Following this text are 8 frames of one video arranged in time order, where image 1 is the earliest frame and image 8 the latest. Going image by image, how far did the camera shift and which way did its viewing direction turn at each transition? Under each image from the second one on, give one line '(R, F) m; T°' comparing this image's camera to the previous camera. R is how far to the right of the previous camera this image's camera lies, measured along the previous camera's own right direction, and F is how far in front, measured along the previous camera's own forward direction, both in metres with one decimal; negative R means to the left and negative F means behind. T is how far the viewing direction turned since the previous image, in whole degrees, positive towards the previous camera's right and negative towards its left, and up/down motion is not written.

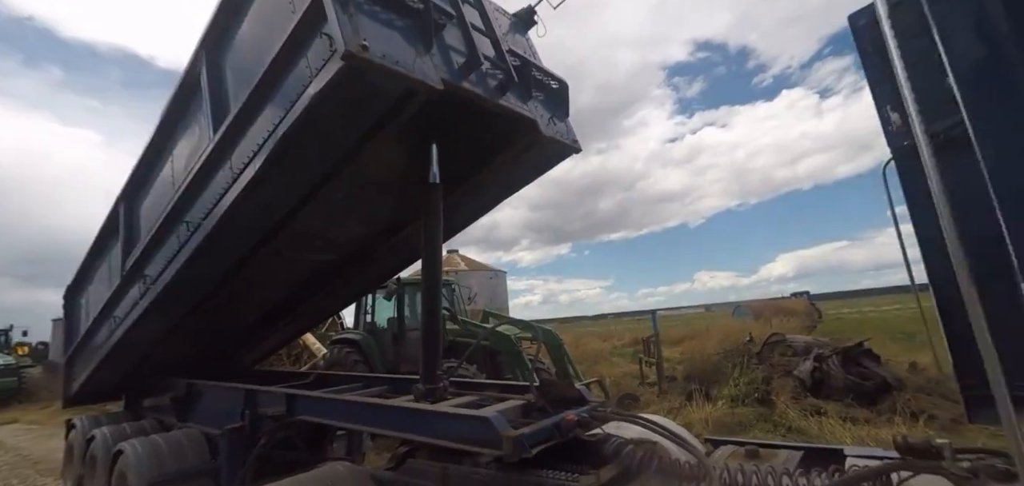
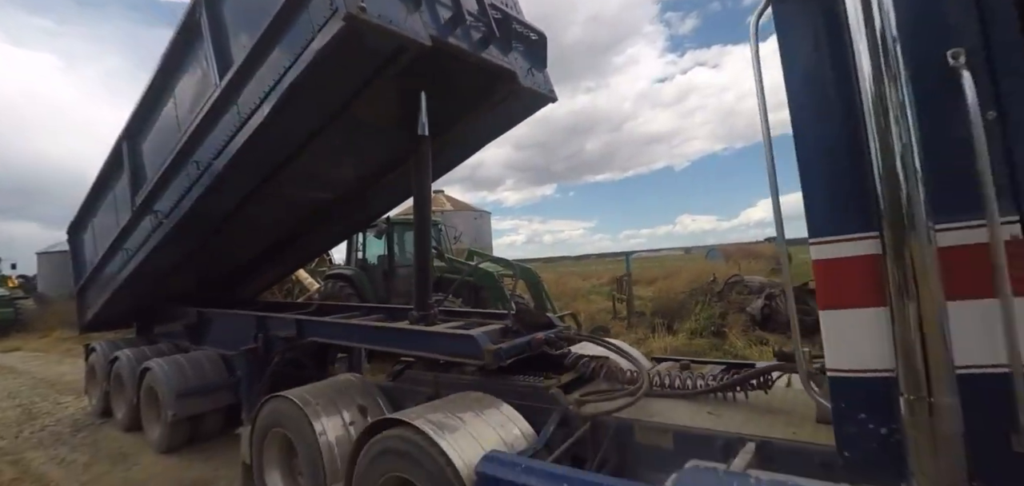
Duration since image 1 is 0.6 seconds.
(0.0, -0.4) m; +2°
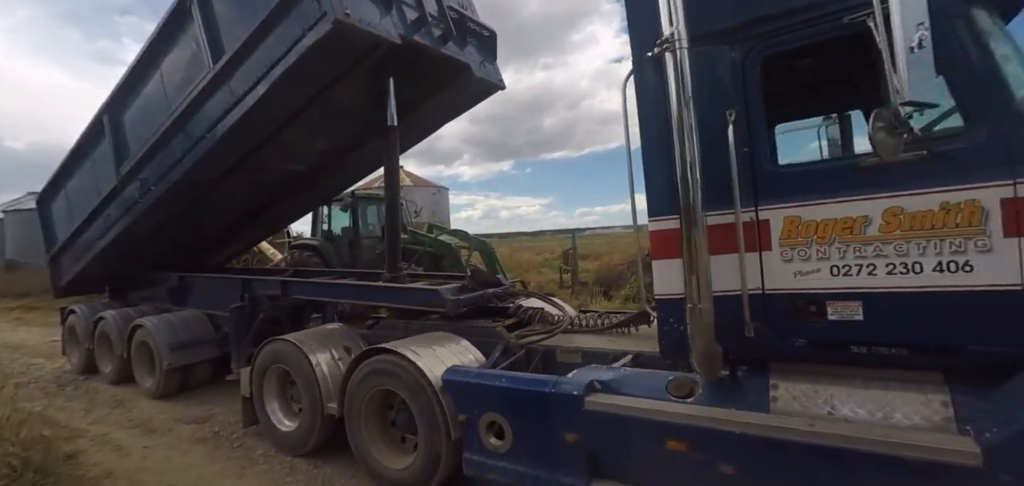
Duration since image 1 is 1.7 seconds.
(0.0, -0.8) m; +6°
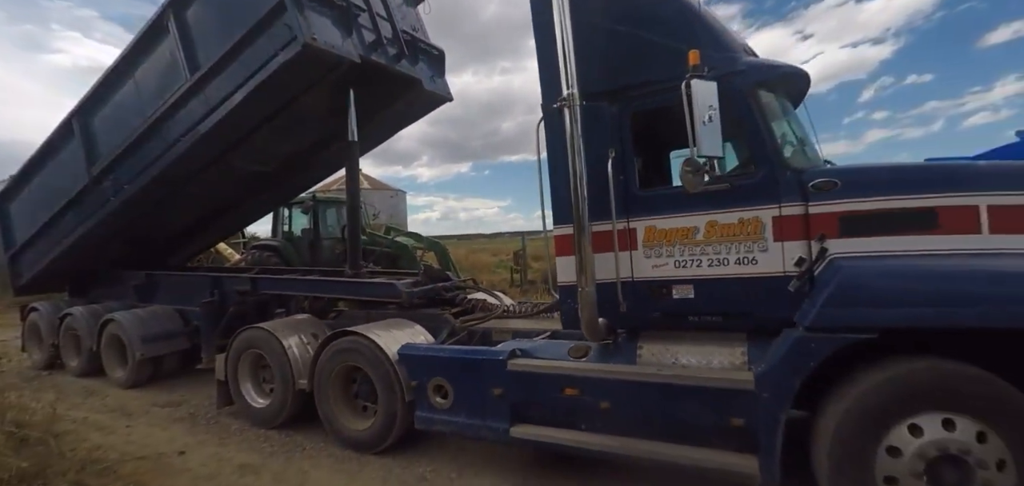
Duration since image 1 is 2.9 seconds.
(+0.1, -0.7) m; +5°
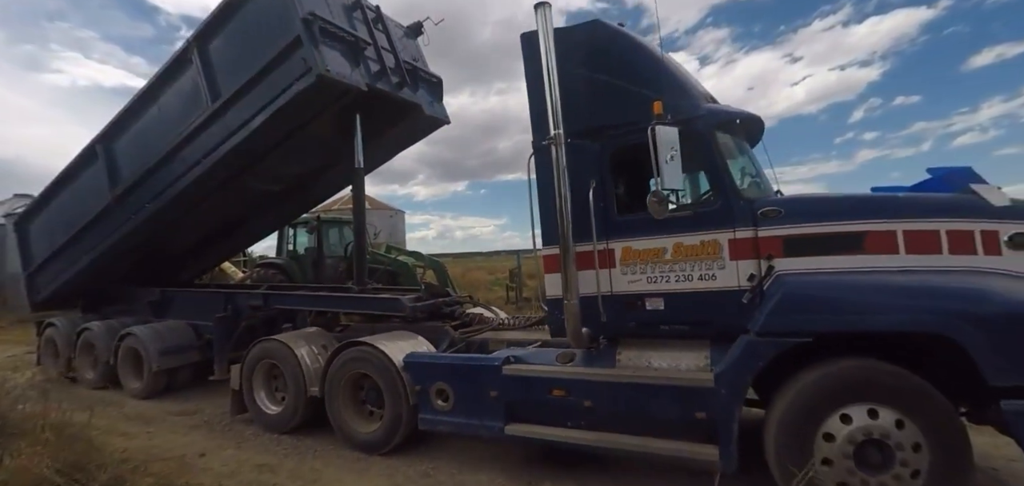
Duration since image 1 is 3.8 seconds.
(0.0, -0.4) m; +1°
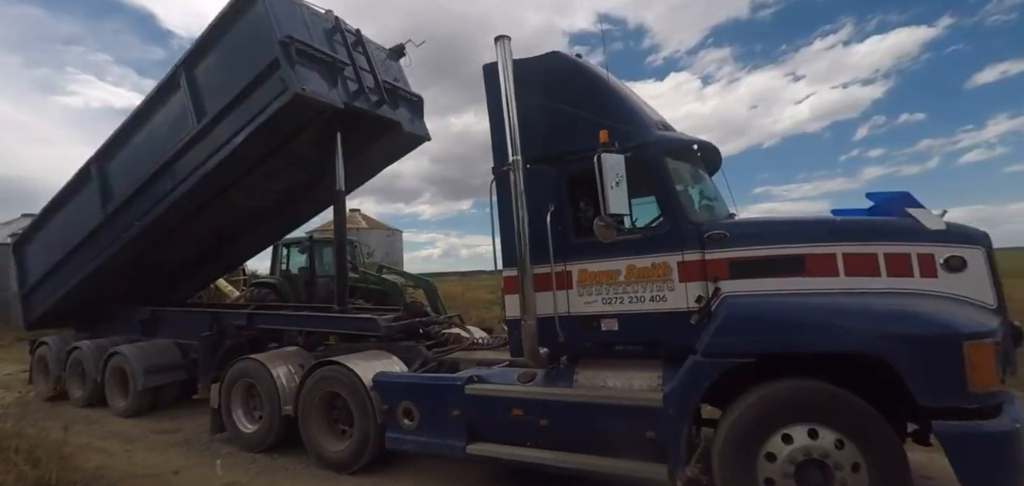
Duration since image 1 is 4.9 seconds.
(+0.3, -0.1) m; -1°
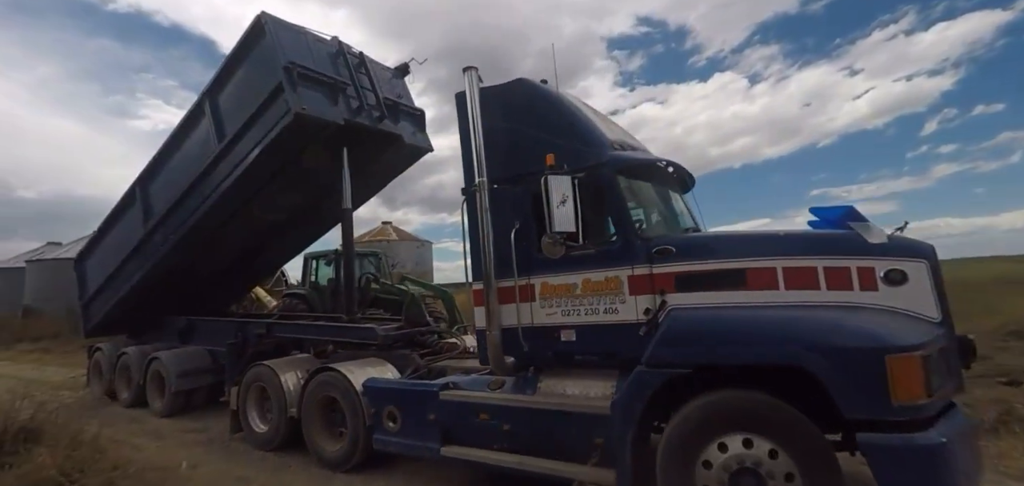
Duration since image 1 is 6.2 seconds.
(+0.6, -0.2) m; -5°
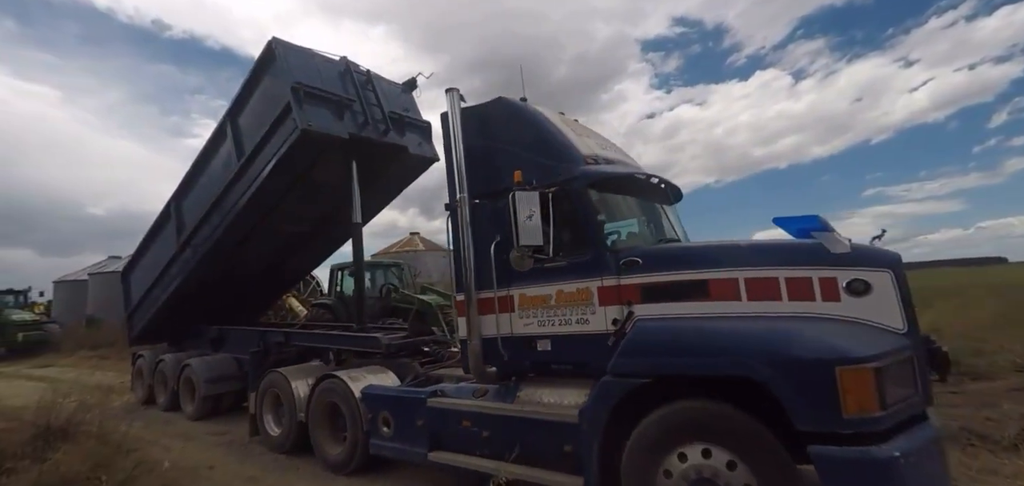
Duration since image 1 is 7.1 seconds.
(+0.5, -0.1) m; -4°
